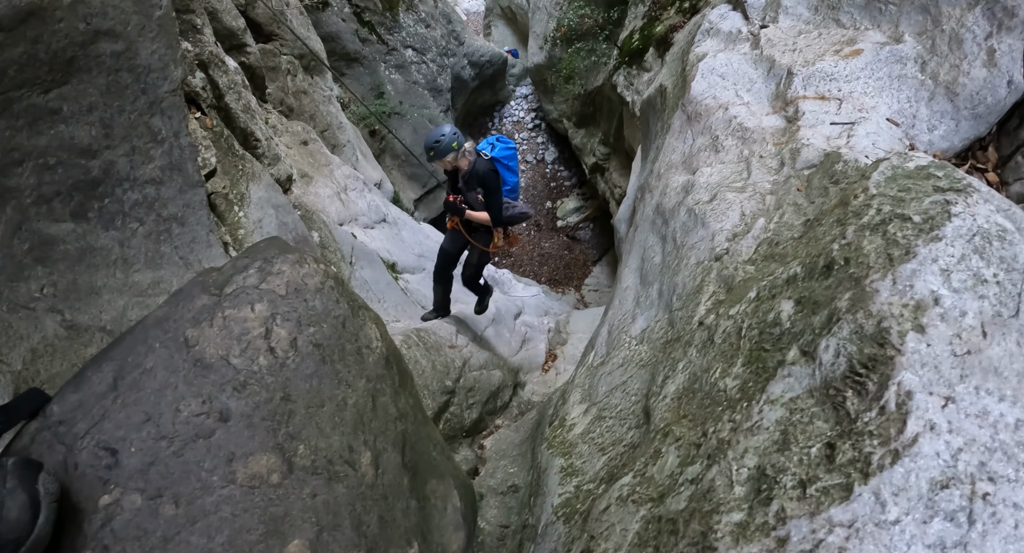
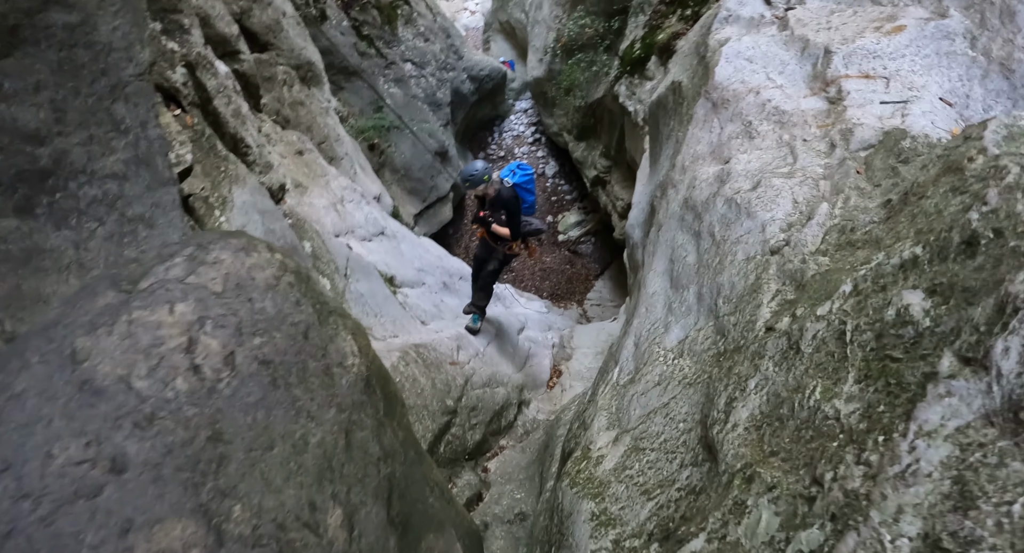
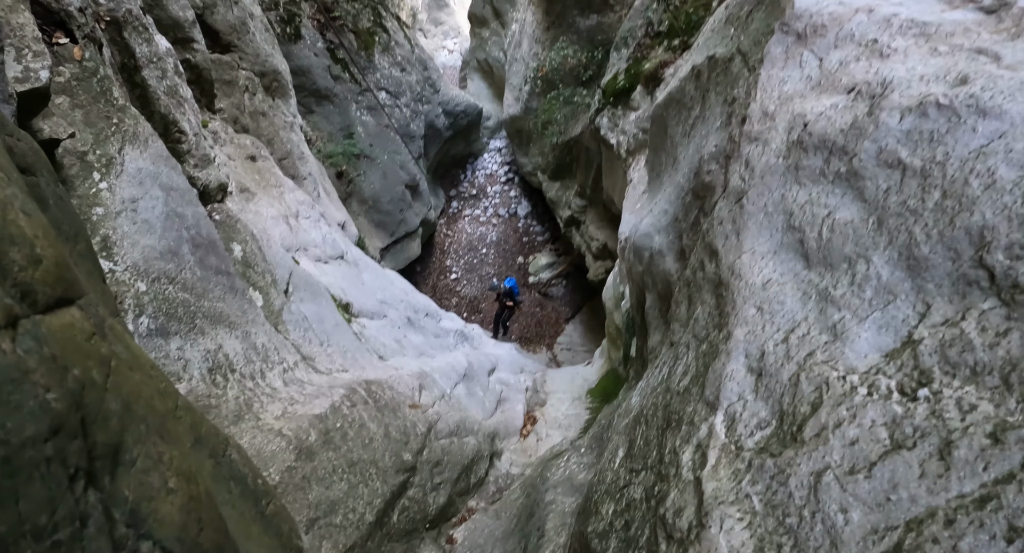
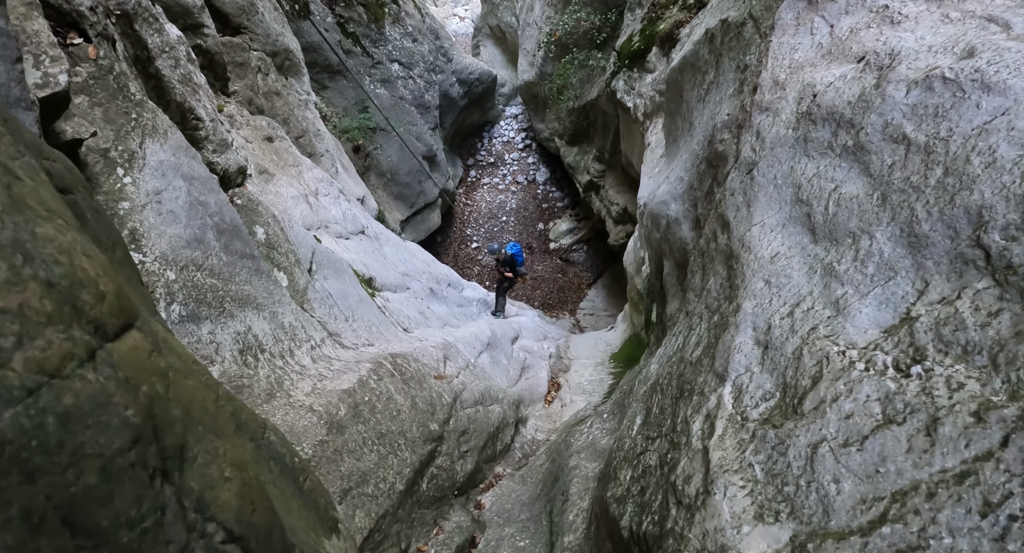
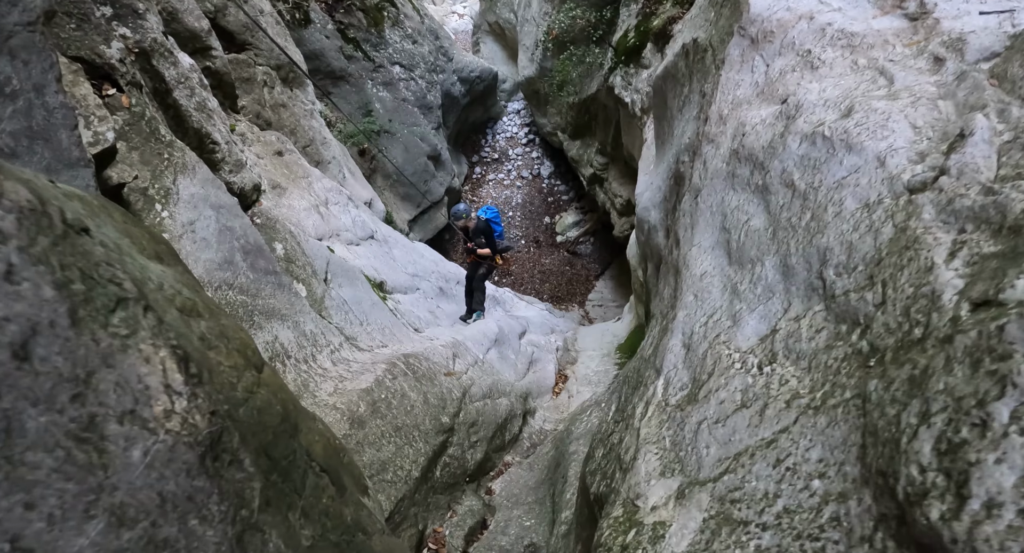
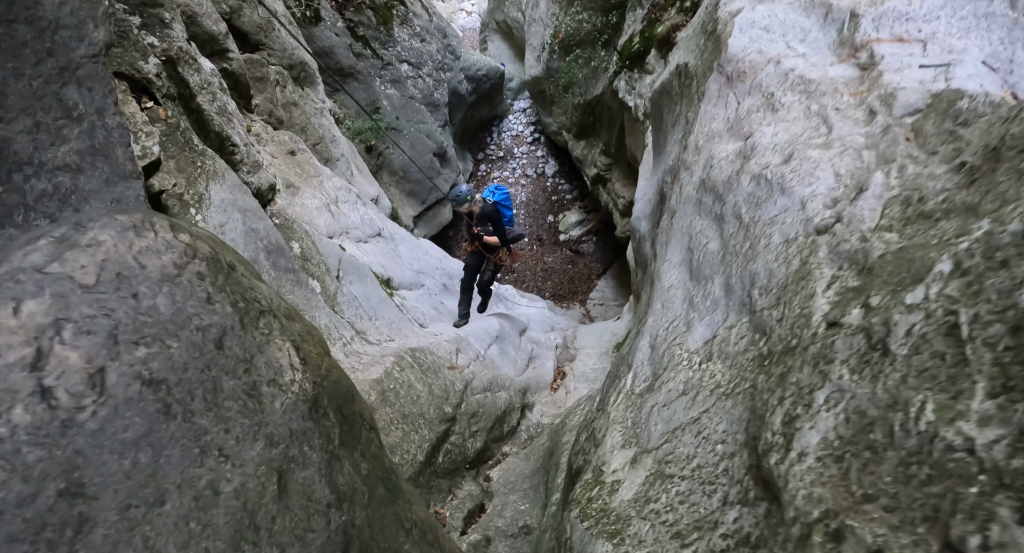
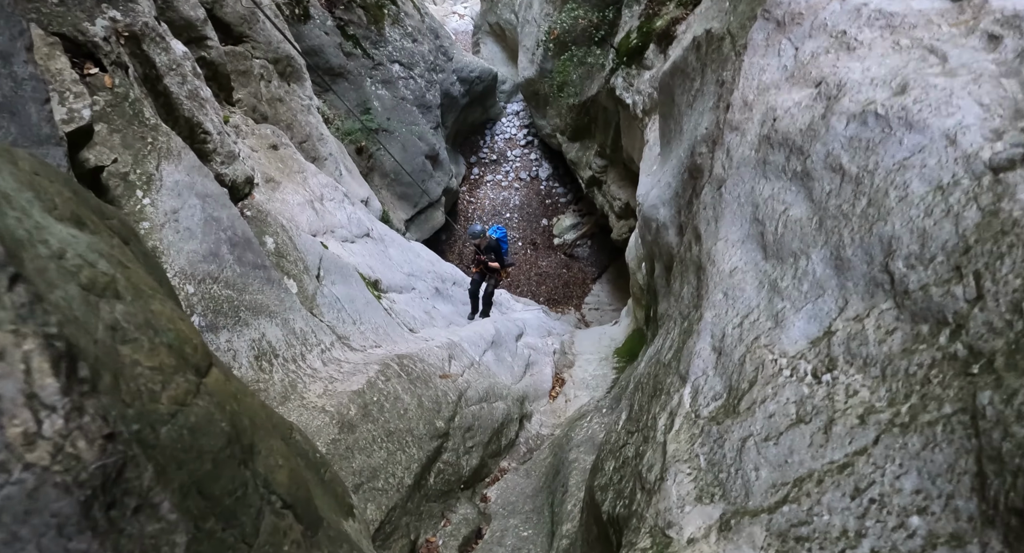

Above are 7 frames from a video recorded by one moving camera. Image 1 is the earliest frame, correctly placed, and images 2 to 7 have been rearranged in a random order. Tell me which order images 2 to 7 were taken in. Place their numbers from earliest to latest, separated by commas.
2, 6, 5, 7, 4, 3
